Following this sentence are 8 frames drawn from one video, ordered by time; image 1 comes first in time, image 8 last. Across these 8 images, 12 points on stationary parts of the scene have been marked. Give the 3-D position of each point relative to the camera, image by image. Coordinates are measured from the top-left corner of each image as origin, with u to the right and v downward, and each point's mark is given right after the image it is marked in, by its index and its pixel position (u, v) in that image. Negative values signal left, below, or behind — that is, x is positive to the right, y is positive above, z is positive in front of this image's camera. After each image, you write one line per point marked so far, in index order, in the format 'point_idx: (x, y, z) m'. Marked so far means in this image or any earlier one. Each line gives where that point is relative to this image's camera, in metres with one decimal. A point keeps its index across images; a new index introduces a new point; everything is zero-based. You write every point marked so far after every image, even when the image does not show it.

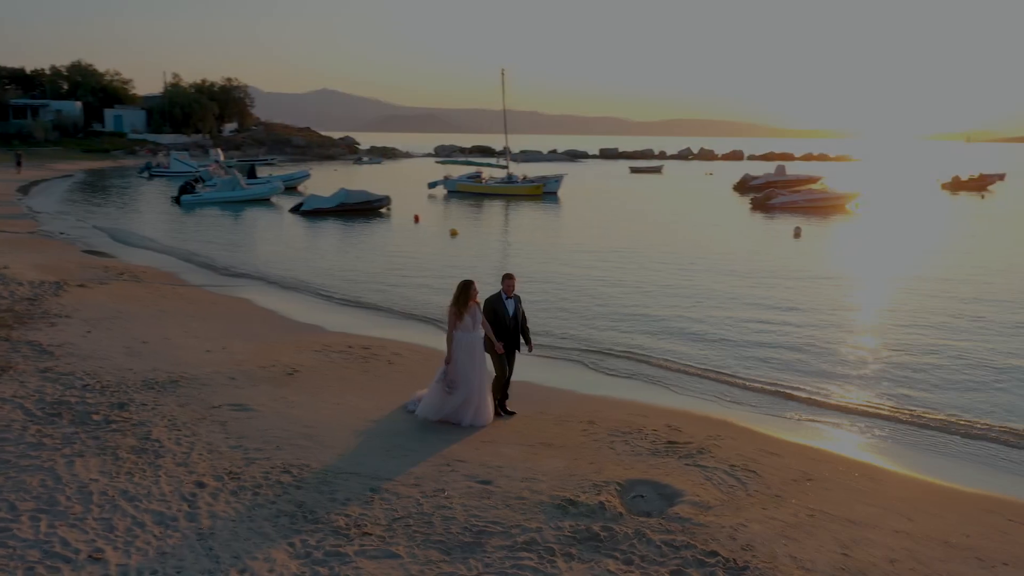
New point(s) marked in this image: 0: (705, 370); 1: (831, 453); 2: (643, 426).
0: (+3.1, -1.5, +14.4) m
1: (+3.4, -1.7, +9.6) m
2: (+1.5, -1.5, +9.9) m
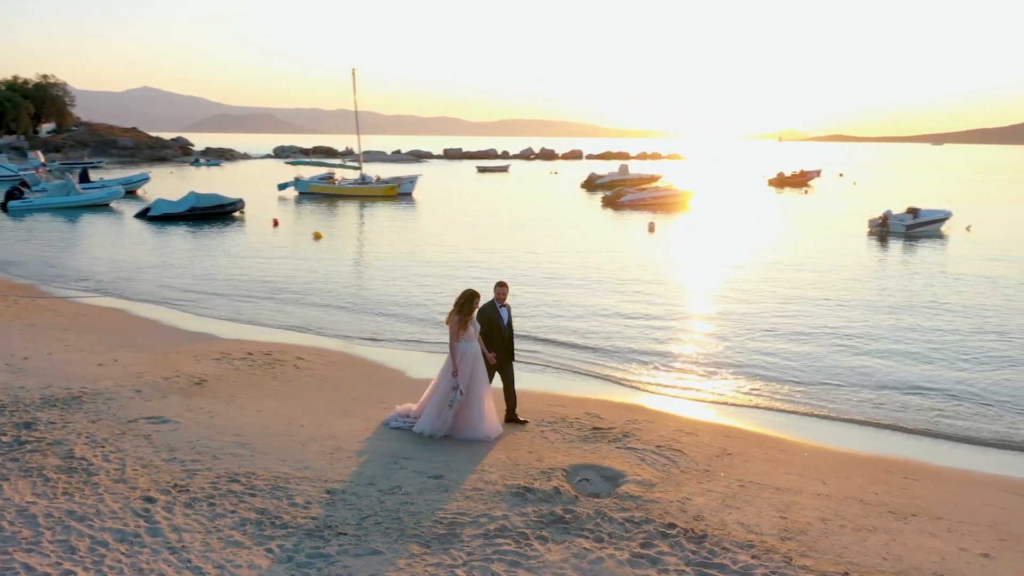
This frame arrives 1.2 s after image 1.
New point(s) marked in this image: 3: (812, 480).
0: (+1.4, -1.4, +15.0) m
1: (+2.6, -1.6, +10.4) m
2: (+0.6, -1.5, +10.4) m
3: (+2.8, -1.8, +8.4) m
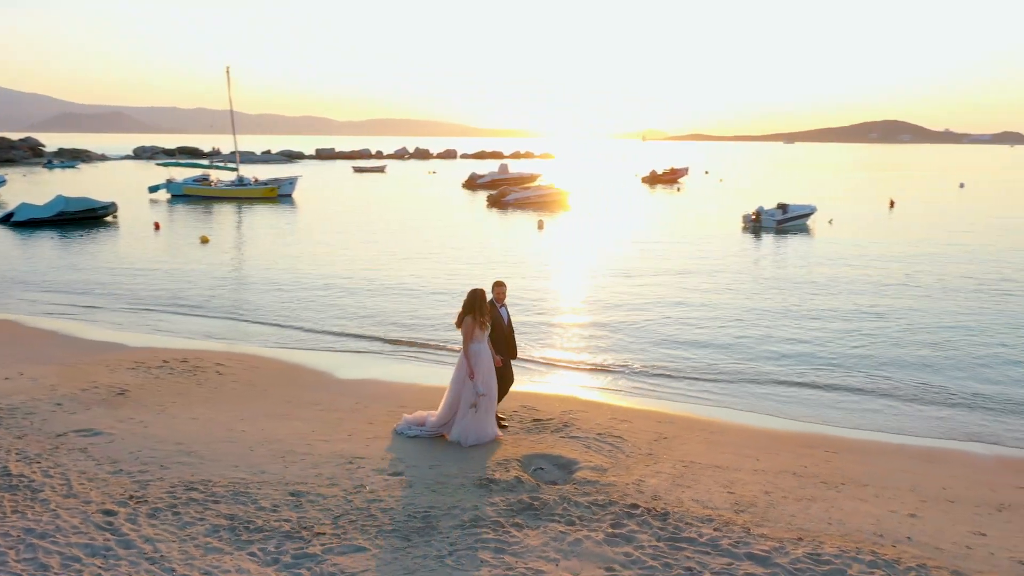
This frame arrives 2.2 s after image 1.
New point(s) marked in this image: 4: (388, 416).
0: (0.0, -1.3, +15.4) m
1: (+1.9, -1.5, +10.9) m
2: (-0.1, -1.4, +10.7) m
3: (+2.4, -1.7, +9.0) m
4: (-1.4, -1.5, +10.2) m
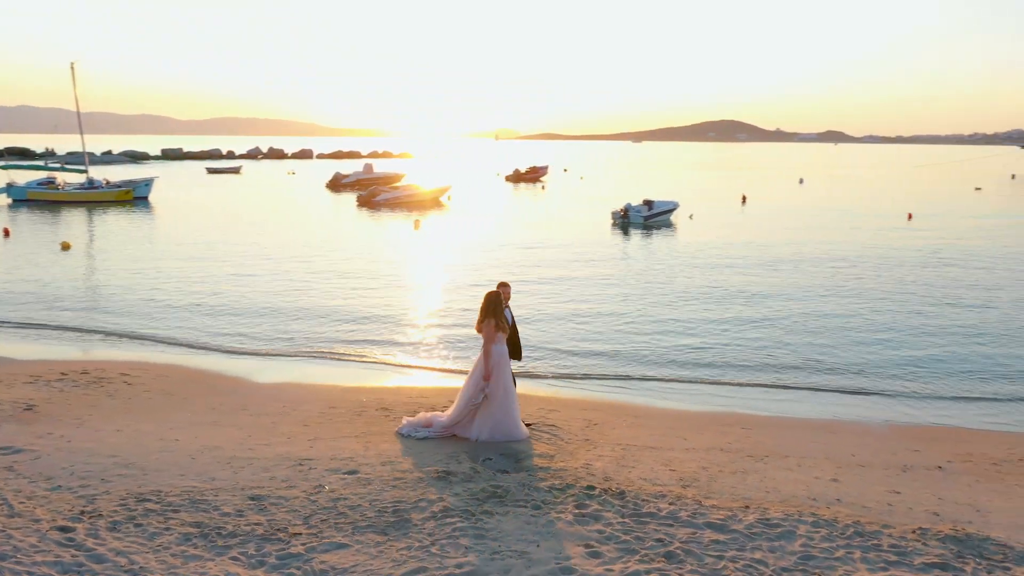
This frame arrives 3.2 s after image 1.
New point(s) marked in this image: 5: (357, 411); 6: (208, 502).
0: (-1.6, -1.3, +15.5) m
1: (+0.9, -1.5, +11.4) m
2: (-1.0, -1.4, +10.8) m
3: (+1.7, -1.6, +9.6) m
4: (-2.2, -1.5, +10.2) m
5: (-1.8, -1.4, +10.5) m
6: (-2.5, -1.8, +7.4) m
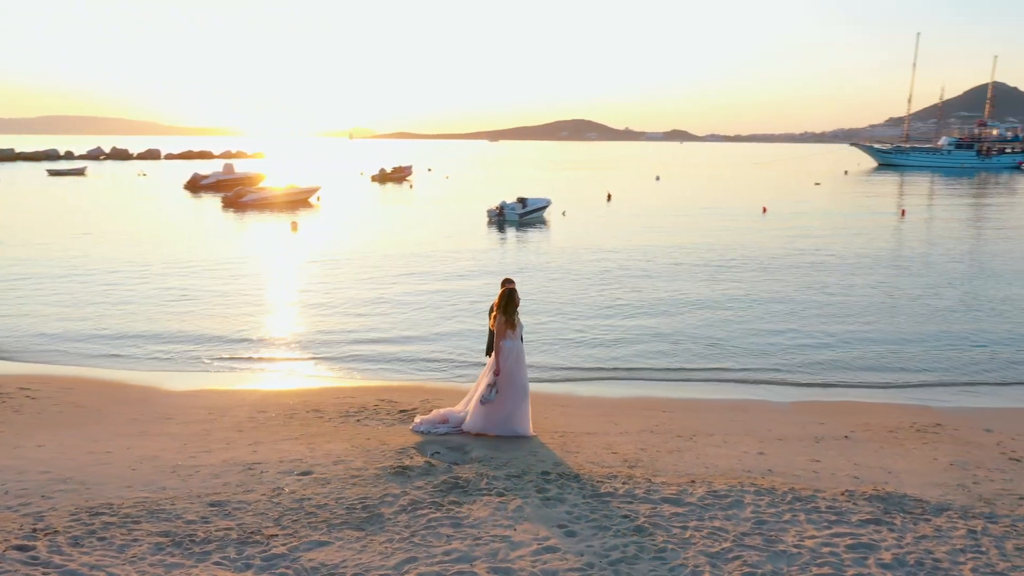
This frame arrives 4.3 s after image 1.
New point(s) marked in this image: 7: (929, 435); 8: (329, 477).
0: (-3.2, -1.3, +15.4) m
1: (0.0, -1.4, +11.8) m
2: (-1.8, -1.4, +10.9) m
3: (+1.0, -1.5, +10.1) m
4: (-2.9, -1.5, +10.0) m
5: (-2.6, -1.5, +10.4) m
6: (-2.8, -1.8, +7.2) m
7: (+4.5, -1.6, +9.7) m
8: (-1.7, -1.7, +8.1) m
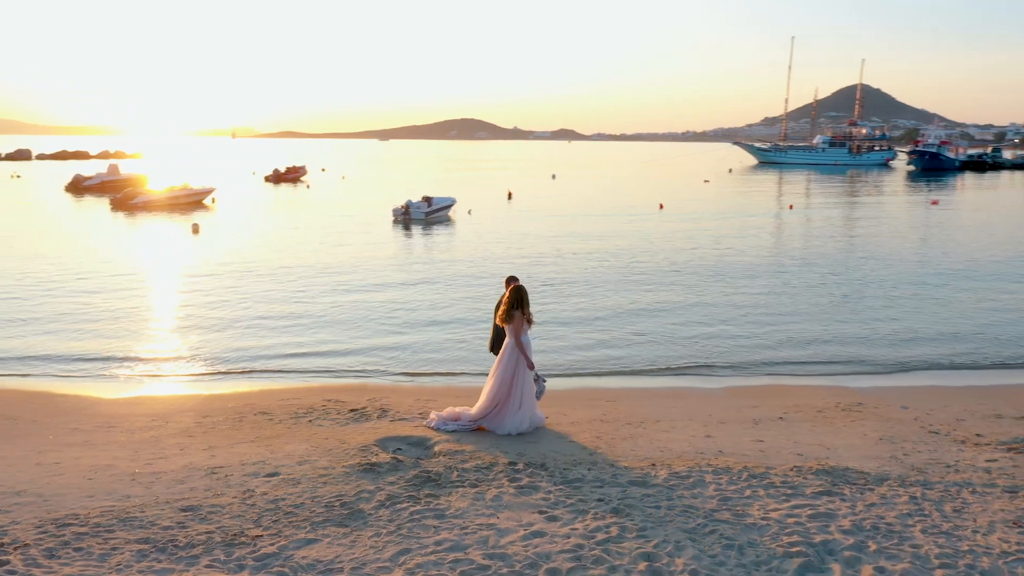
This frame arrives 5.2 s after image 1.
0: (-4.4, -1.4, +15.1) m
1: (-0.8, -1.4, +11.9) m
2: (-2.5, -1.4, +10.8) m
3: (+0.5, -1.5, +10.4) m
4: (-3.4, -1.5, +9.9) m
5: (-3.2, -1.5, +10.3) m
6: (-2.9, -1.8, +7.1) m
7: (+4.0, -1.5, +10.4) m
8: (-1.9, -1.7, +8.0) m
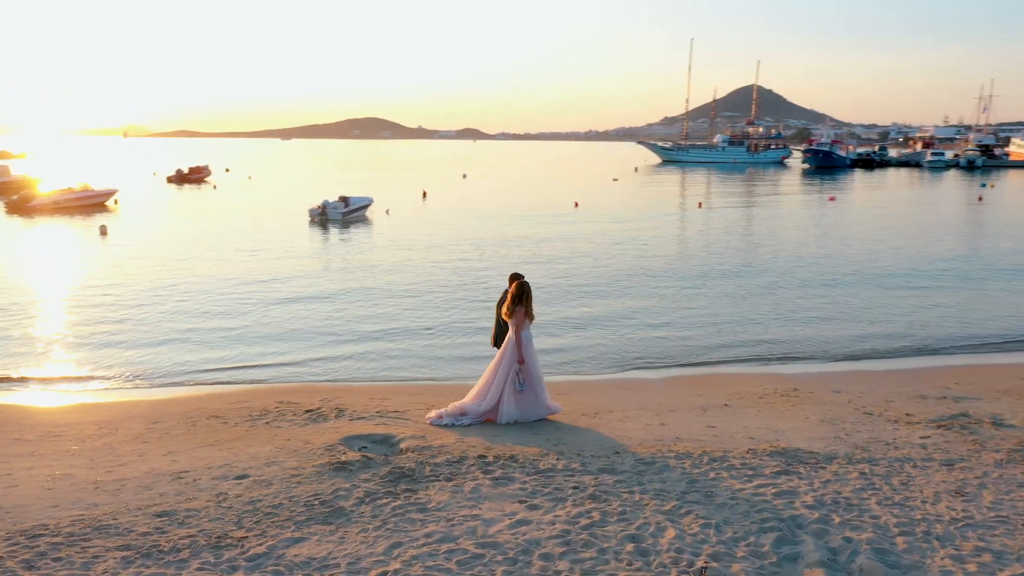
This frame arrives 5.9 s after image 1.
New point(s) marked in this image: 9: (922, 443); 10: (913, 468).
0: (-5.4, -1.4, +14.8) m
1: (-1.5, -1.3, +12.0) m
2: (-3.0, -1.4, +10.7) m
3: (0.0, -1.4, +10.6) m
4: (-3.9, -1.6, +9.6) m
5: (-3.7, -1.5, +10.1) m
6: (-3.1, -1.8, +6.9) m
7: (+3.4, -1.4, +11.0) m
8: (-2.2, -1.7, +8.0) m
9: (+4.1, -1.5, +8.9) m
10: (+3.7, -1.6, +8.2) m
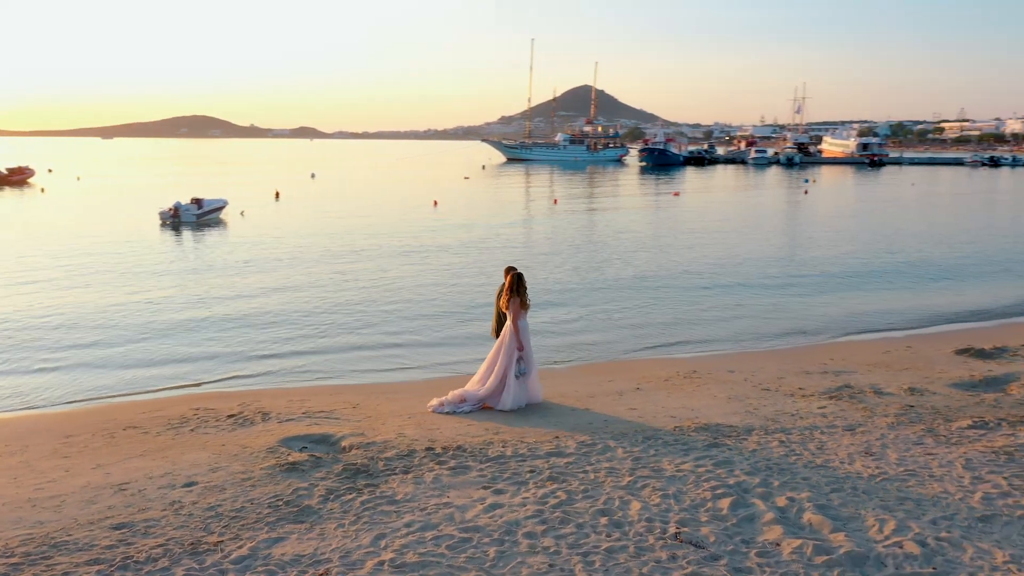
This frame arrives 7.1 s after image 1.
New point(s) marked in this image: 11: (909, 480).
0: (-6.9, -1.5, +14.0) m
1: (-2.6, -1.3, +11.9) m
2: (-3.9, -1.5, +10.4) m
3: (-0.9, -1.4, +10.8) m
4: (-4.5, -1.6, +9.2) m
5: (-4.4, -1.6, +9.6) m
6: (-3.3, -1.9, +6.6) m
7: (+2.4, -1.2, +11.8) m
8: (-2.6, -1.7, +7.9) m
9: (+3.4, -1.4, +9.9) m
10: (+3.1, -1.5, +9.0) m
11: (+3.3, -1.6, +7.5) m
